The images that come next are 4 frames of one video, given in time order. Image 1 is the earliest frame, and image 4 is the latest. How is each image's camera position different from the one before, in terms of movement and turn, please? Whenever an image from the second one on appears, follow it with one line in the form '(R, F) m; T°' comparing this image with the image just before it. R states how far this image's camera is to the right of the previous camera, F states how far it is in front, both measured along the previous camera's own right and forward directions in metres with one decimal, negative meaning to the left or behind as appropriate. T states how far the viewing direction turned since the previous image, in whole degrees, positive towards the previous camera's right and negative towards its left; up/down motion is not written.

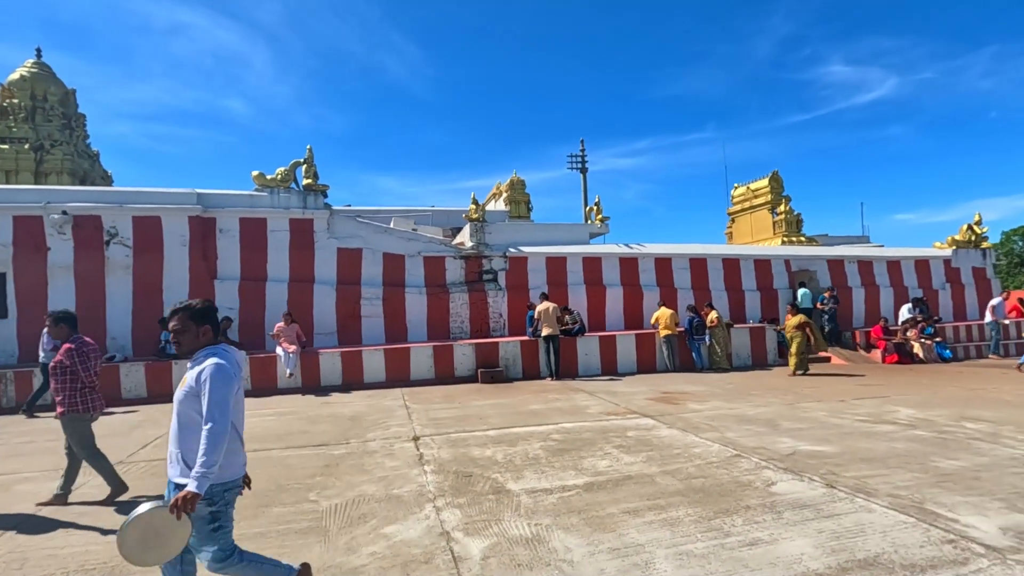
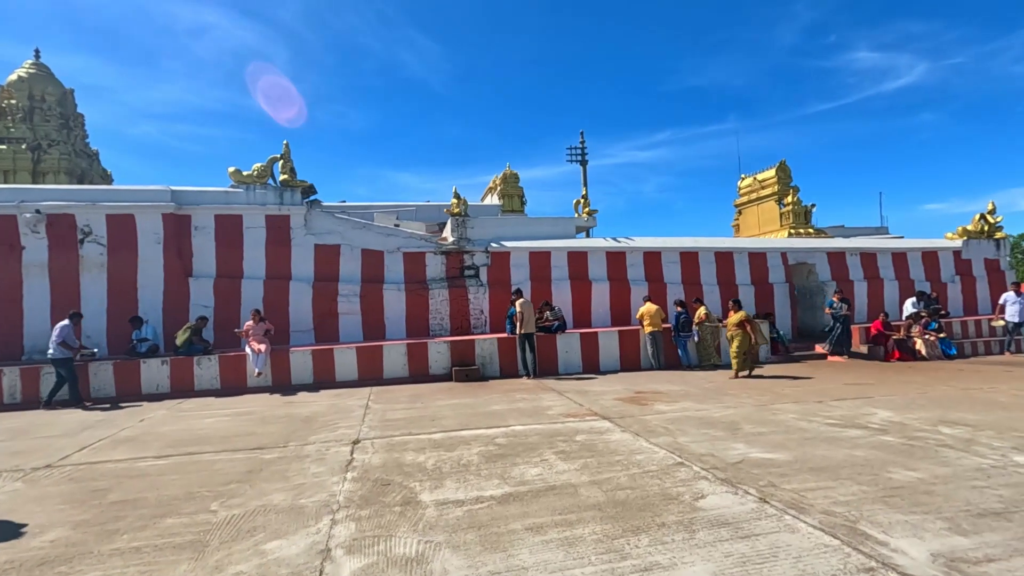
(+0.9, +0.3) m; -2°
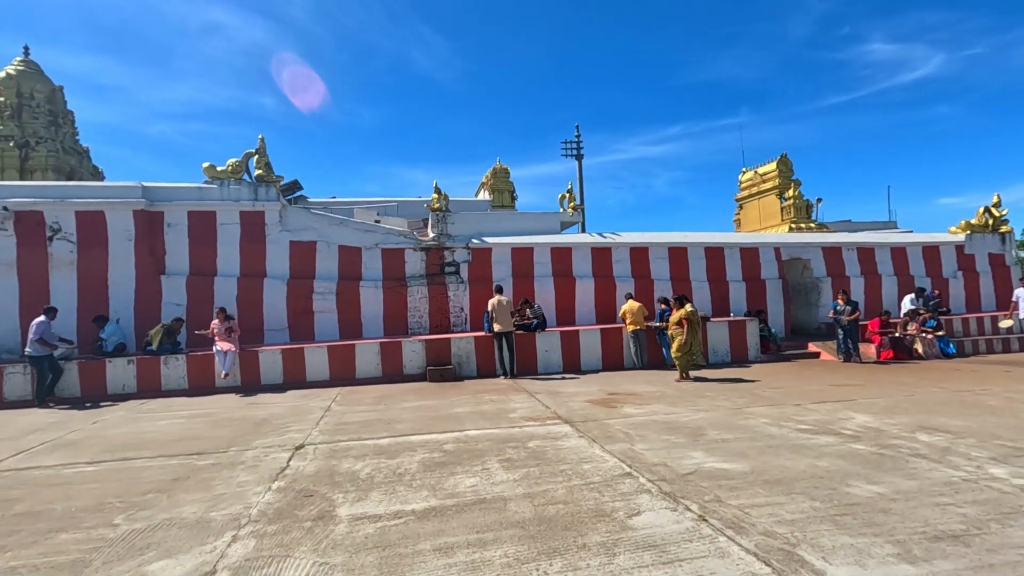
(+0.6, +0.3) m; -1°
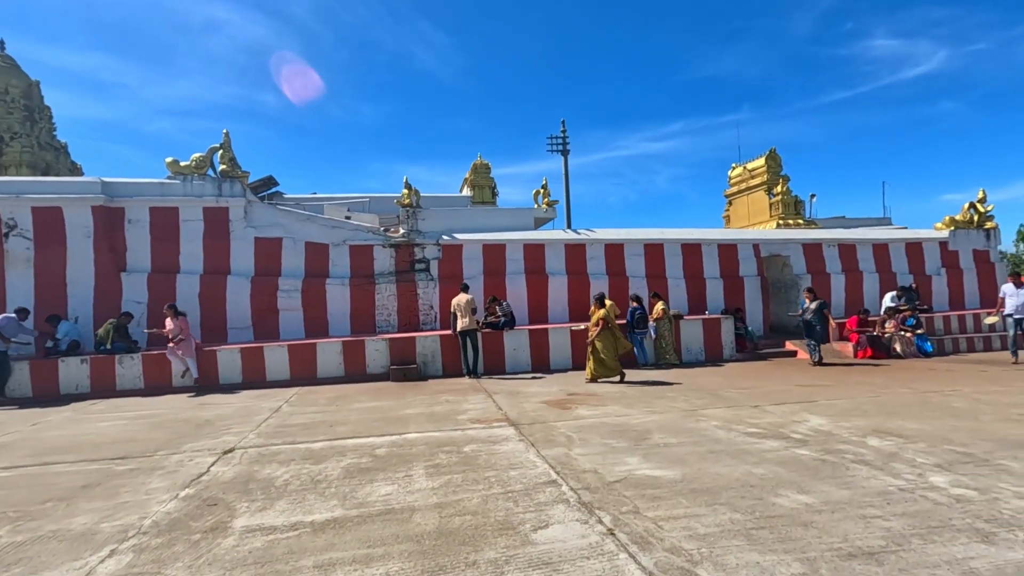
(+0.7, +0.2) m; 0°
